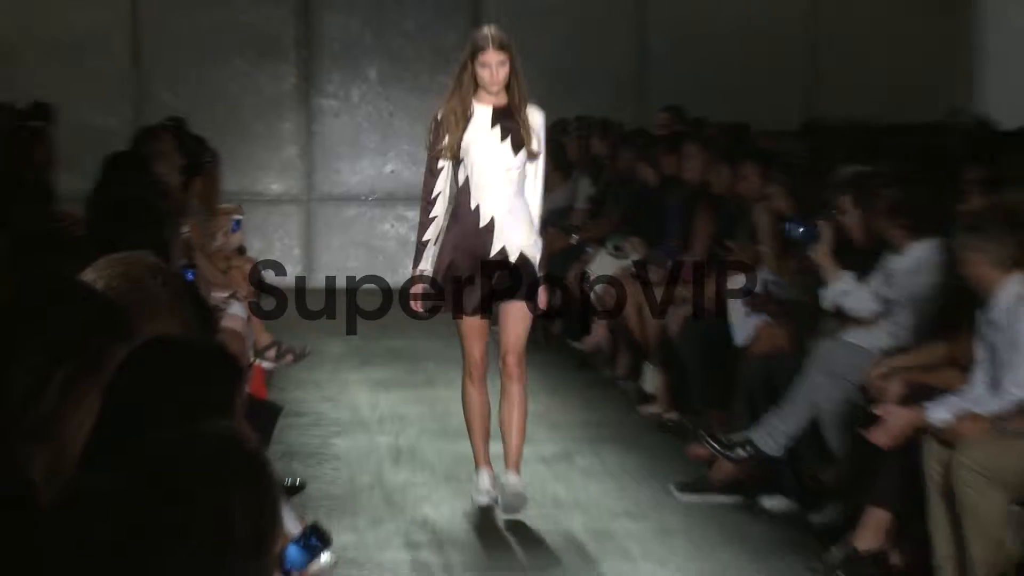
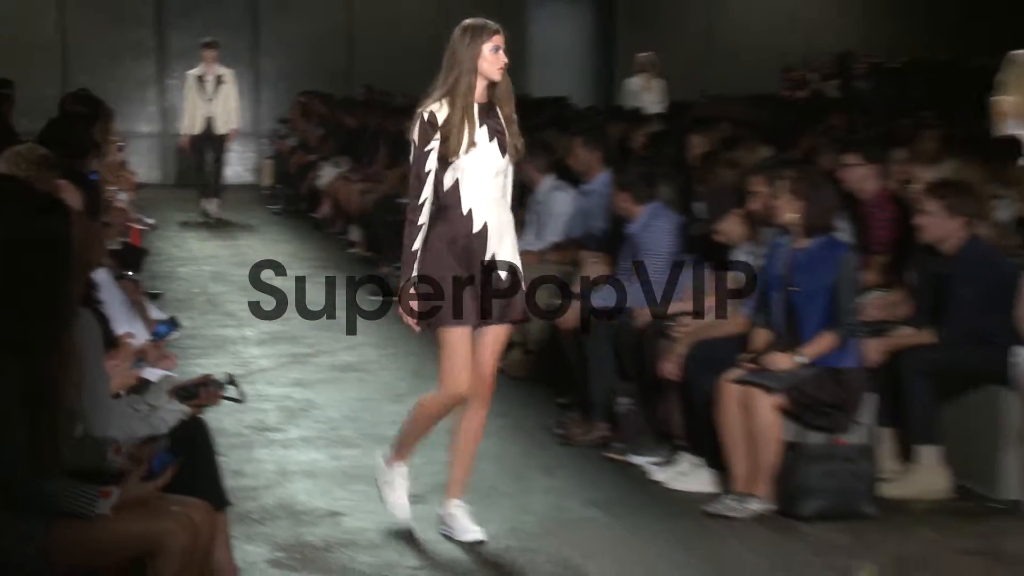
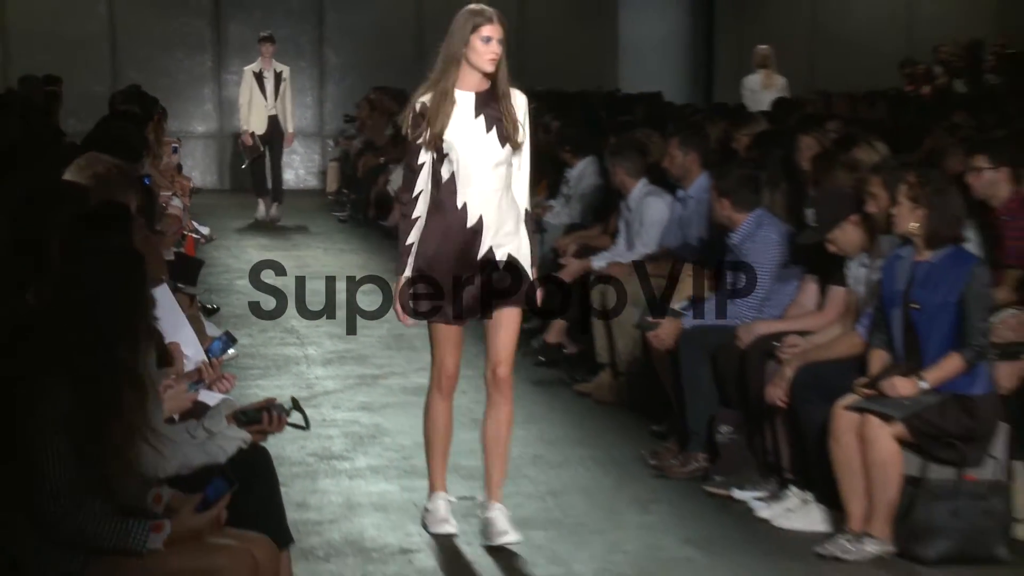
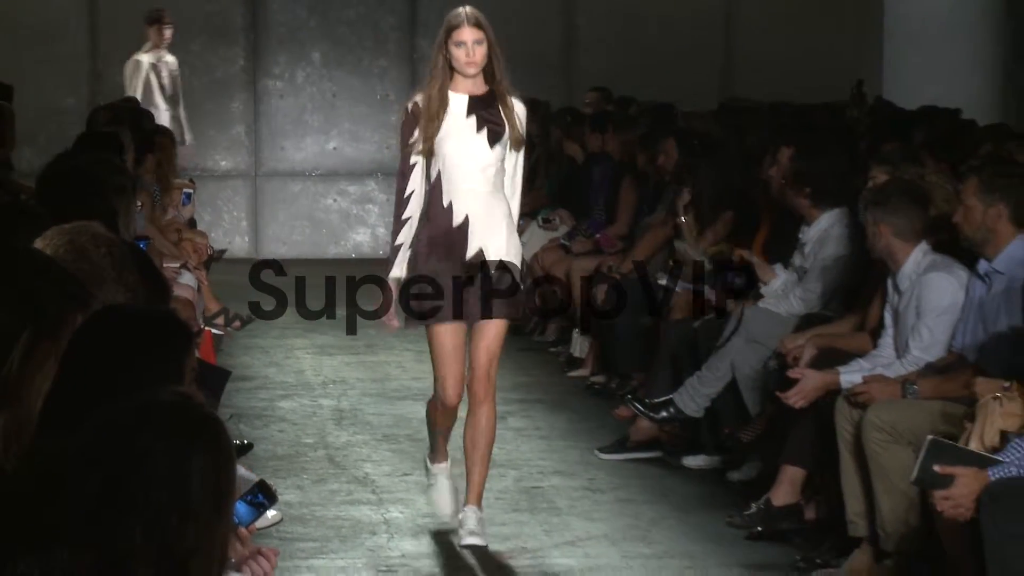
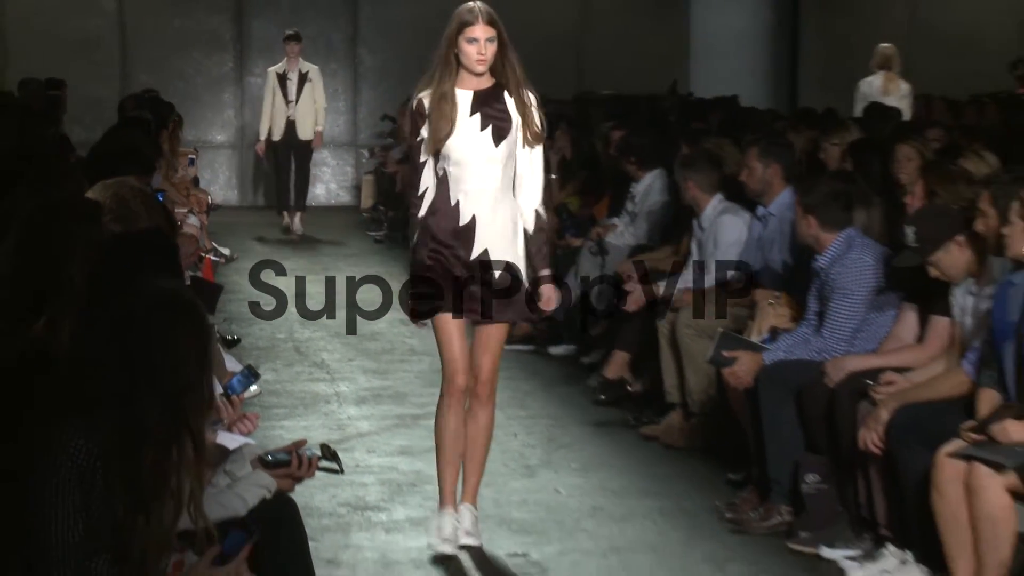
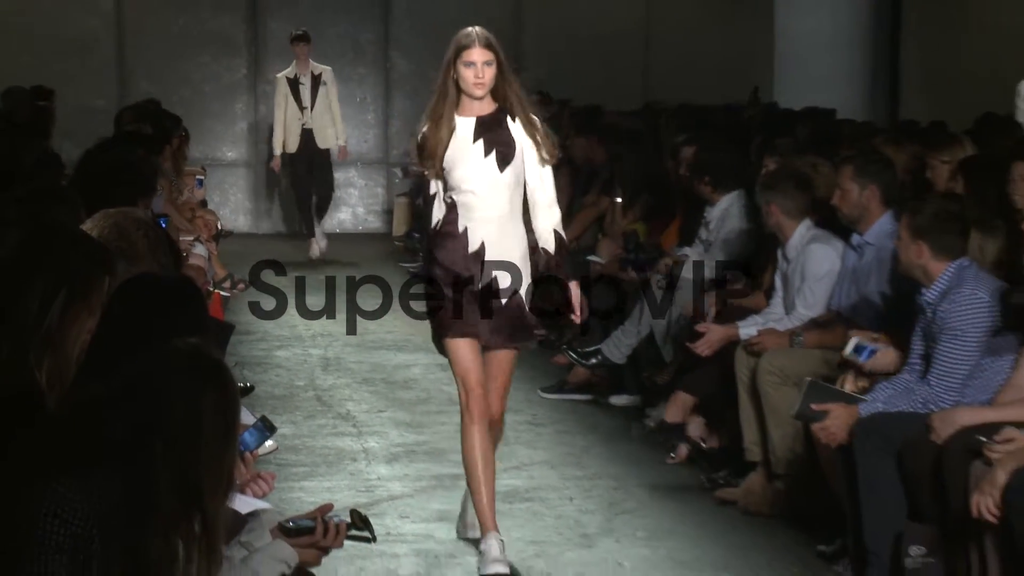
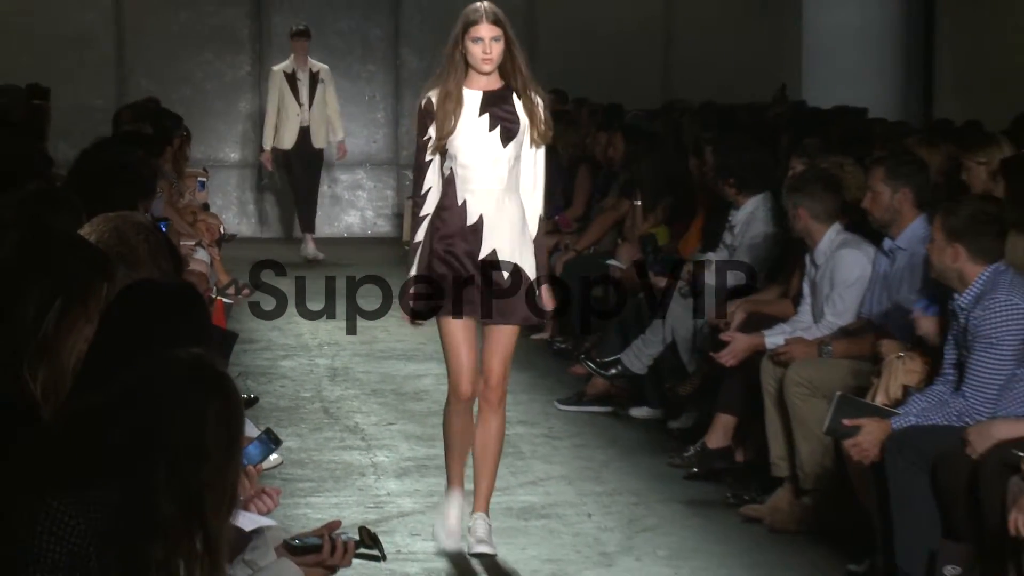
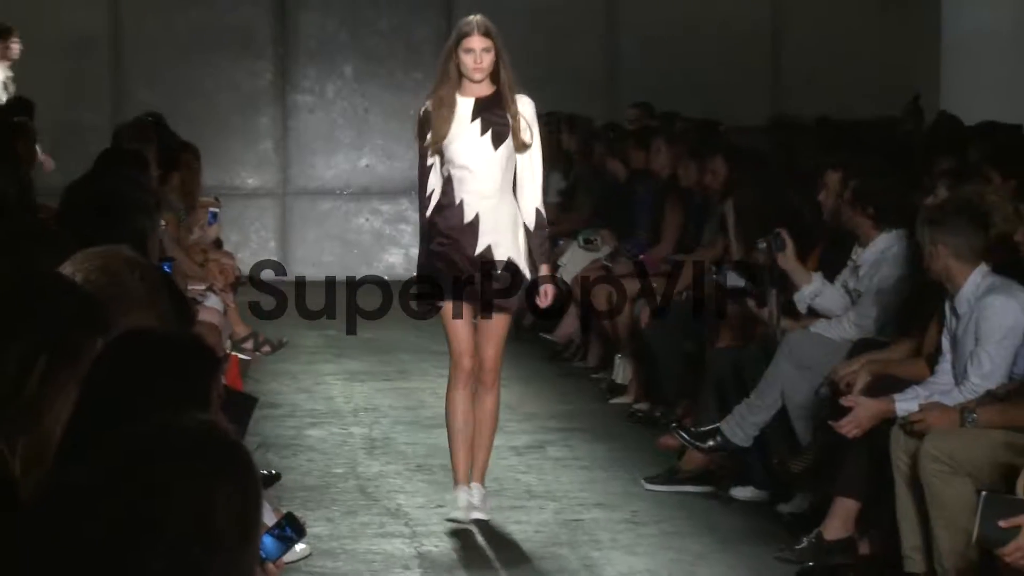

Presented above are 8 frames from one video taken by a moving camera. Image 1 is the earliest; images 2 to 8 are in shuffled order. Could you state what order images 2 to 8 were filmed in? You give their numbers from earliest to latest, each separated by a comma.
8, 4, 7, 6, 5, 3, 2
